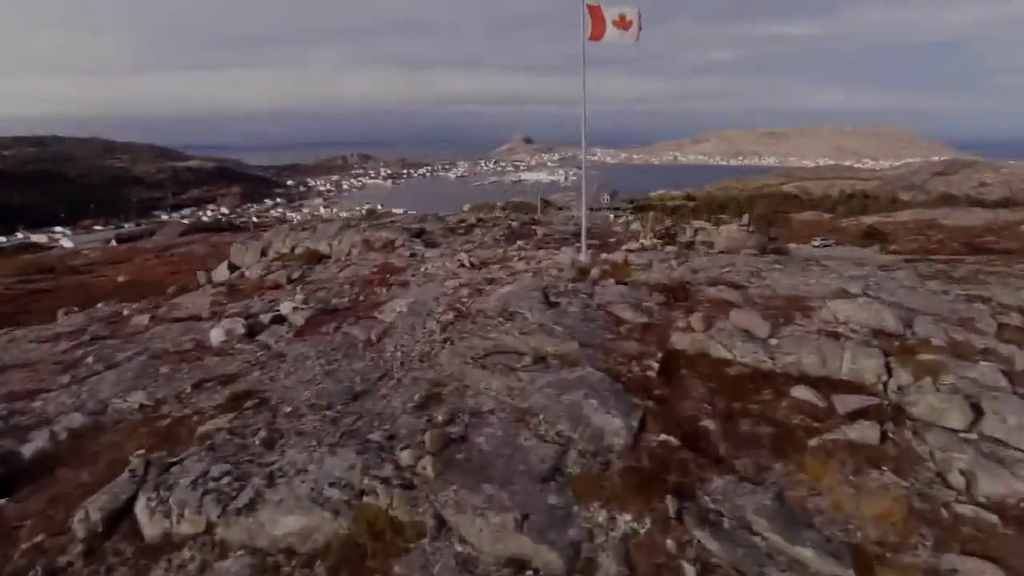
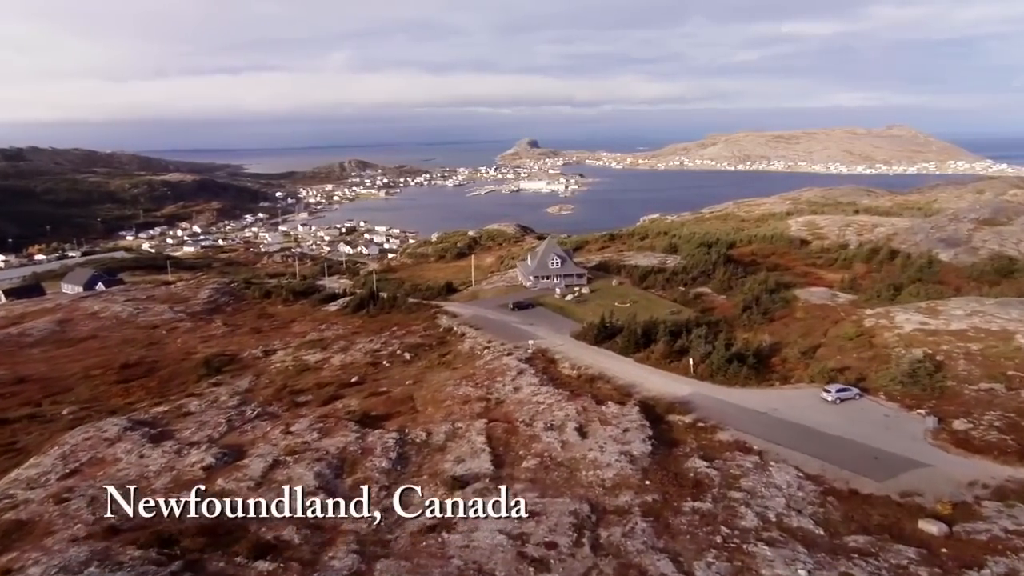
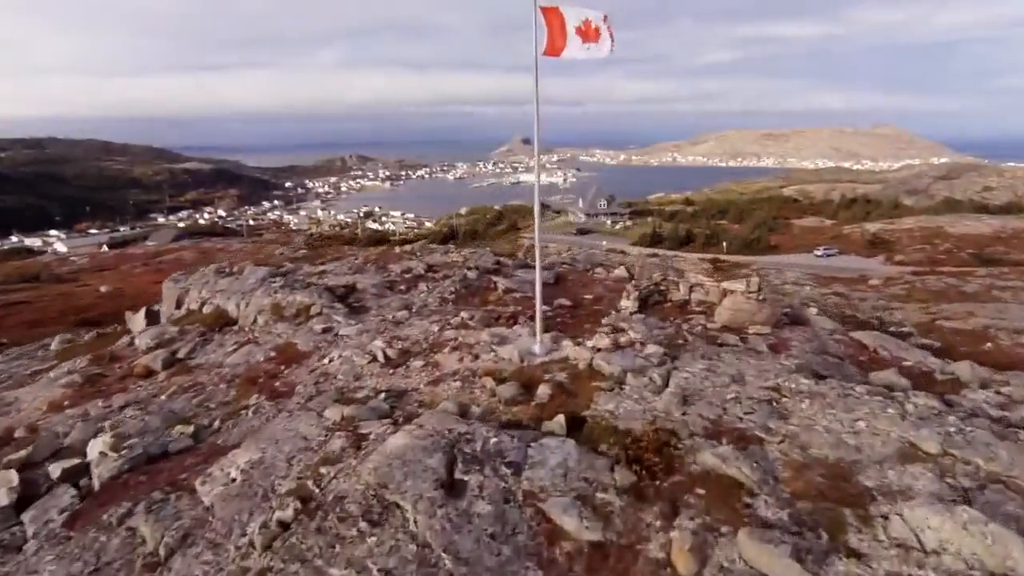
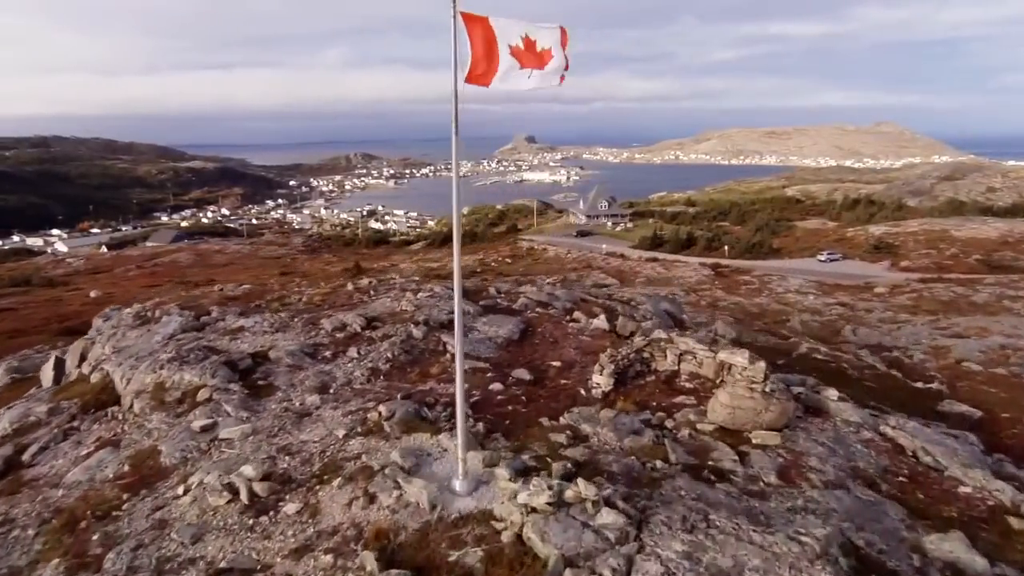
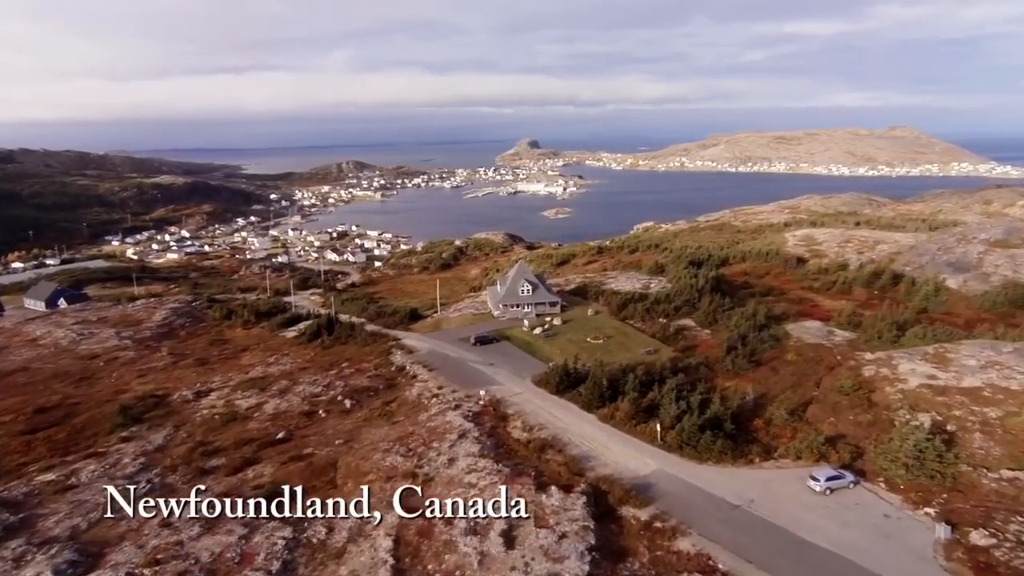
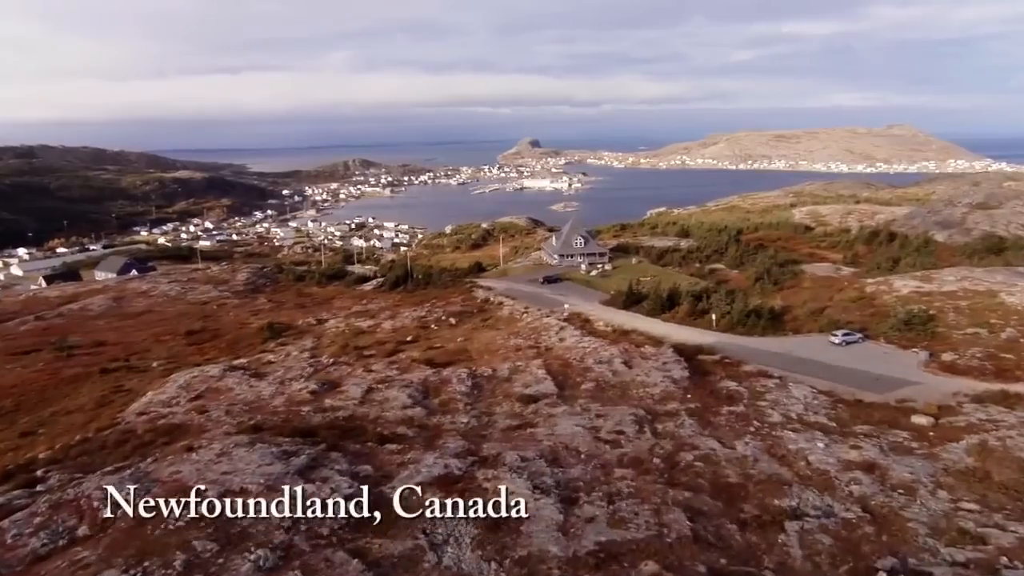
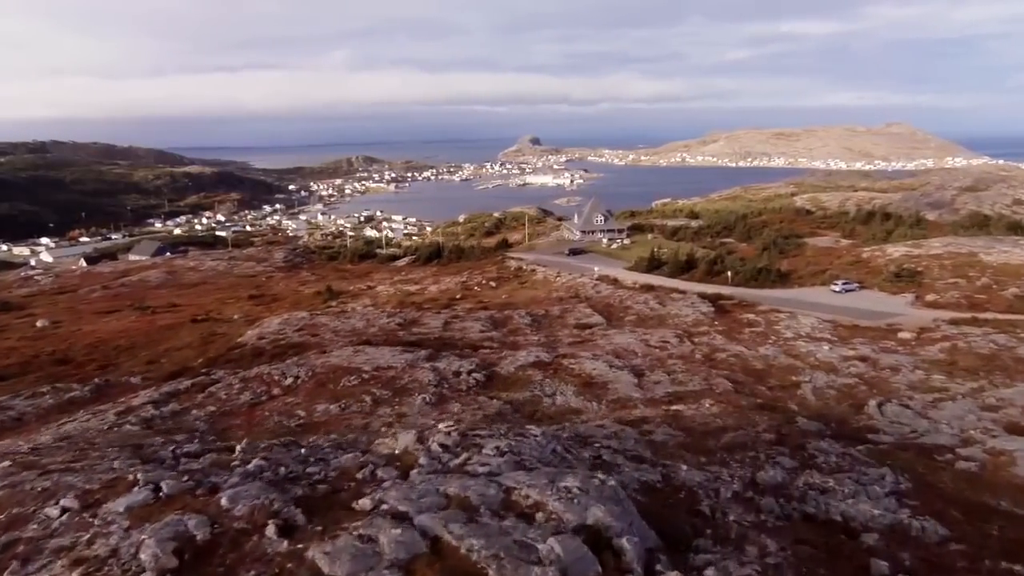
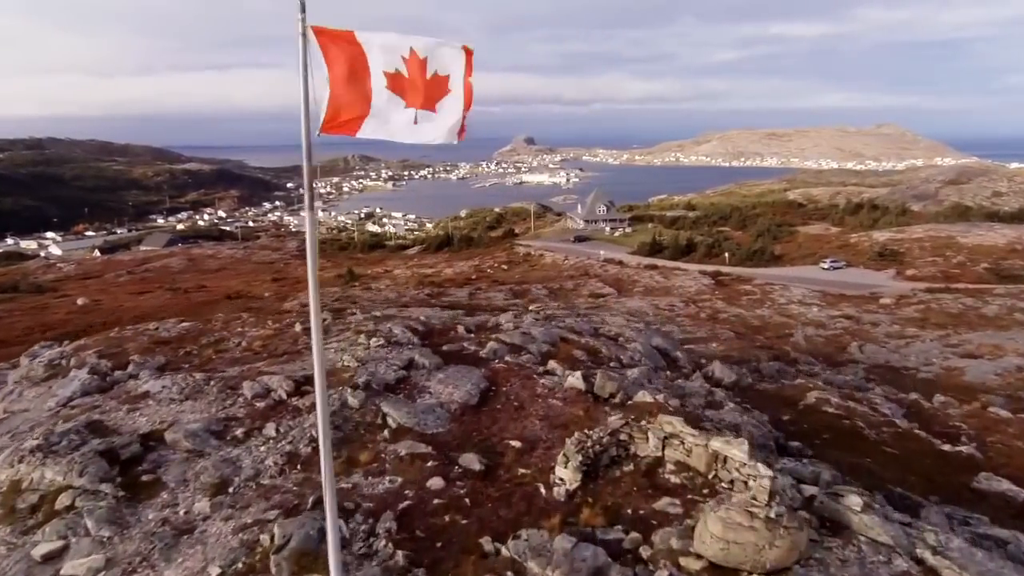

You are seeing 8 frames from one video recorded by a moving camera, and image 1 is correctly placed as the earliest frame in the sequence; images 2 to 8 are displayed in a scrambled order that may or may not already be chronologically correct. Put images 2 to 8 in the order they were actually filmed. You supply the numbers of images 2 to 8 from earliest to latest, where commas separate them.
3, 4, 8, 7, 6, 2, 5
